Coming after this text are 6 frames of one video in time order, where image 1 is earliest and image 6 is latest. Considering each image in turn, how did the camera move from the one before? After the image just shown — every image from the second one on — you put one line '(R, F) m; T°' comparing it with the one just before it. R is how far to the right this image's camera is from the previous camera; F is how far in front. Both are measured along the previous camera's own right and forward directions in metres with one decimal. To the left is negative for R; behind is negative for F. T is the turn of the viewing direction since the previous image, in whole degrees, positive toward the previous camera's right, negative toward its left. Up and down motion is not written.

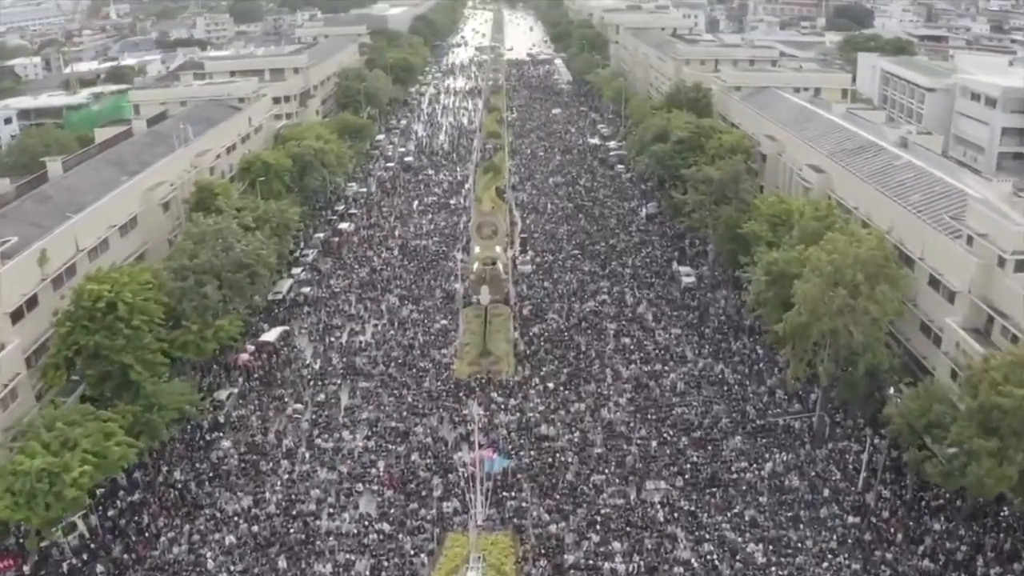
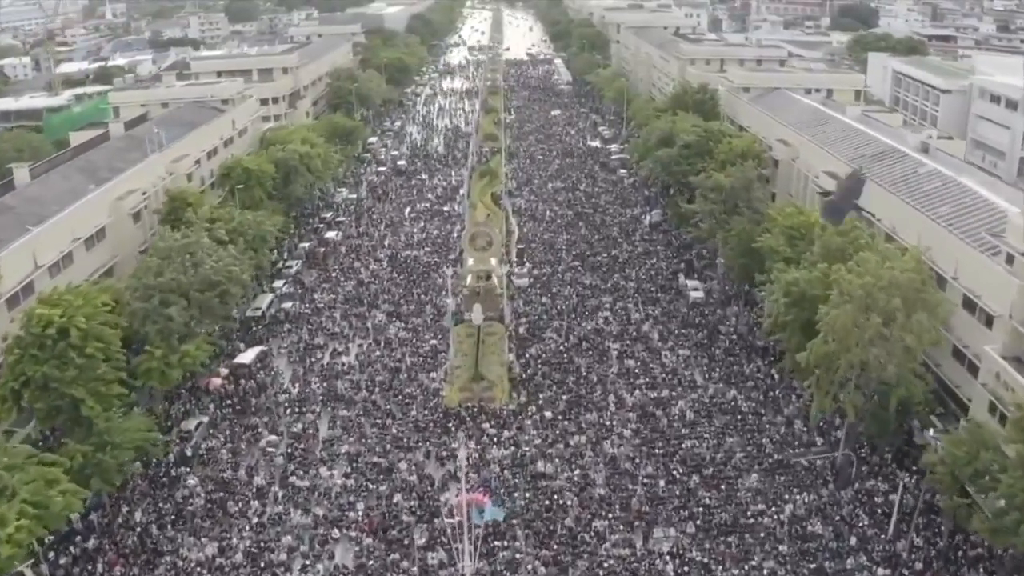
(+0.2, +2.9) m; 0°
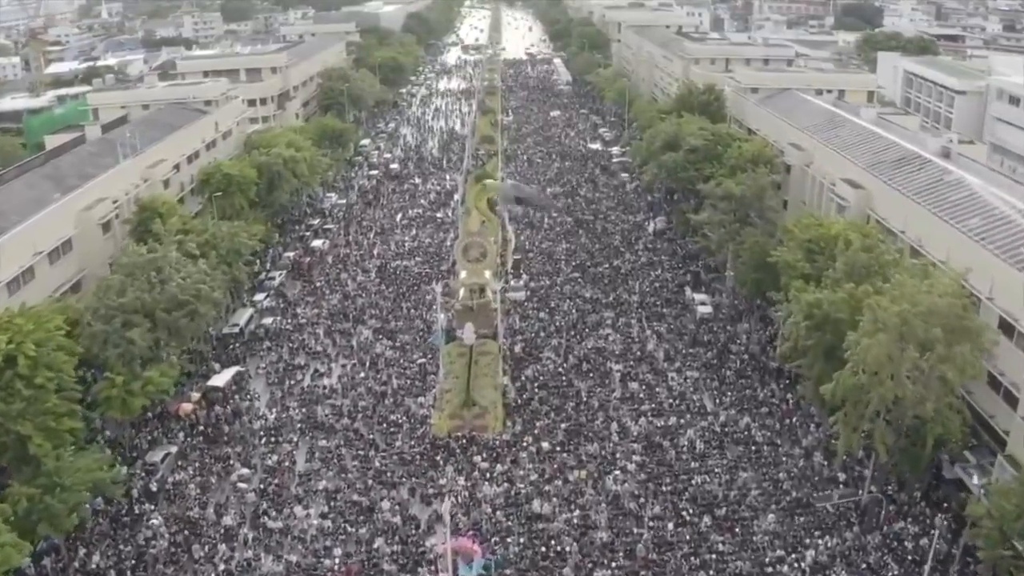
(+0.2, +2.6) m; 0°
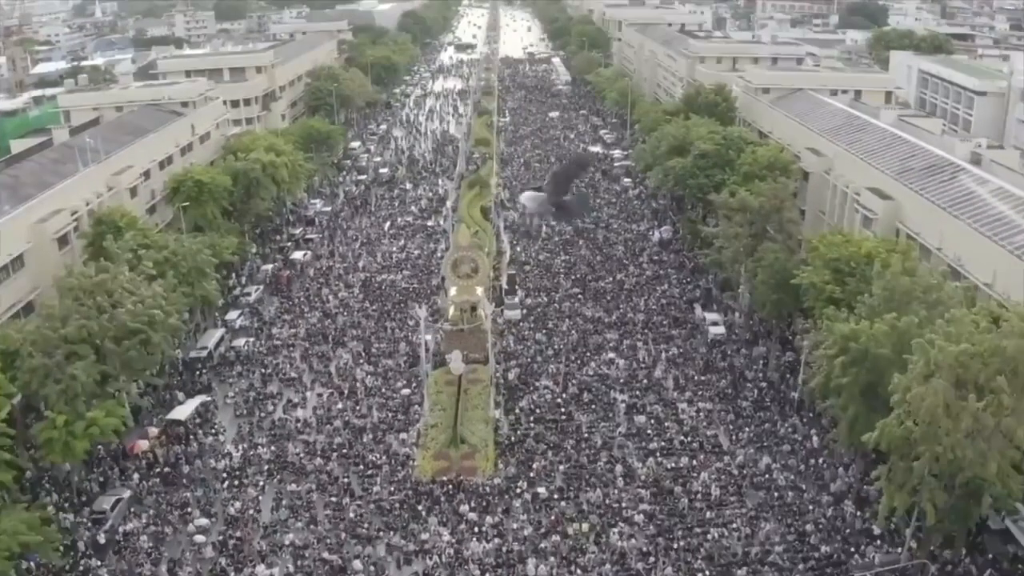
(+0.2, +3.2) m; 0°
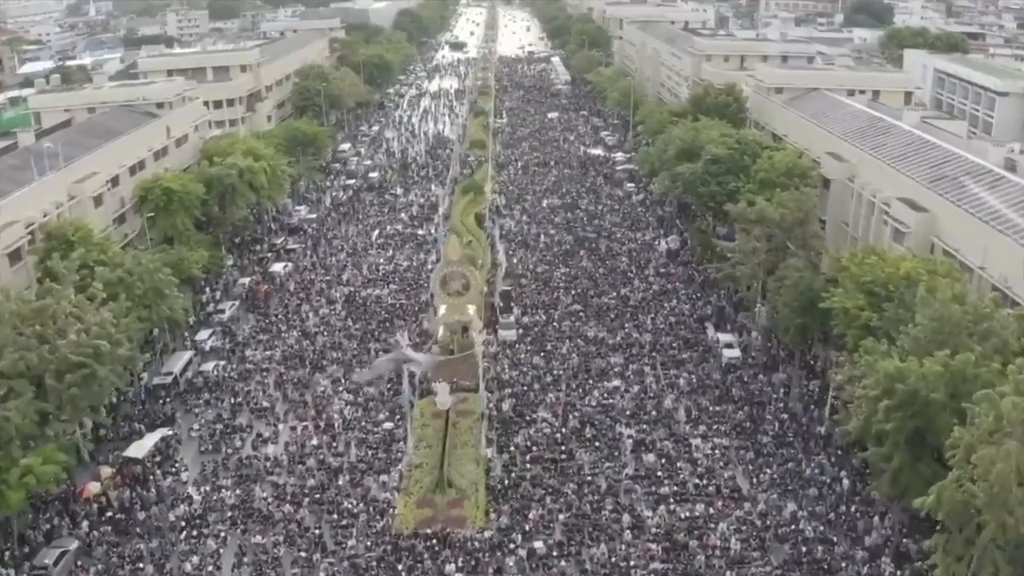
(+0.2, +3.1) m; 0°
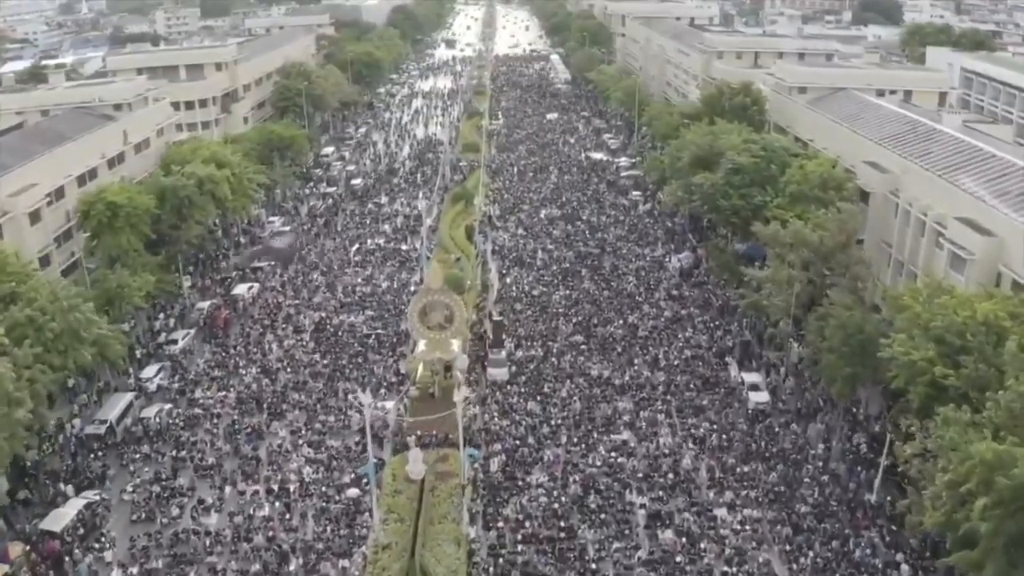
(+0.3, +4.5) m; 0°
